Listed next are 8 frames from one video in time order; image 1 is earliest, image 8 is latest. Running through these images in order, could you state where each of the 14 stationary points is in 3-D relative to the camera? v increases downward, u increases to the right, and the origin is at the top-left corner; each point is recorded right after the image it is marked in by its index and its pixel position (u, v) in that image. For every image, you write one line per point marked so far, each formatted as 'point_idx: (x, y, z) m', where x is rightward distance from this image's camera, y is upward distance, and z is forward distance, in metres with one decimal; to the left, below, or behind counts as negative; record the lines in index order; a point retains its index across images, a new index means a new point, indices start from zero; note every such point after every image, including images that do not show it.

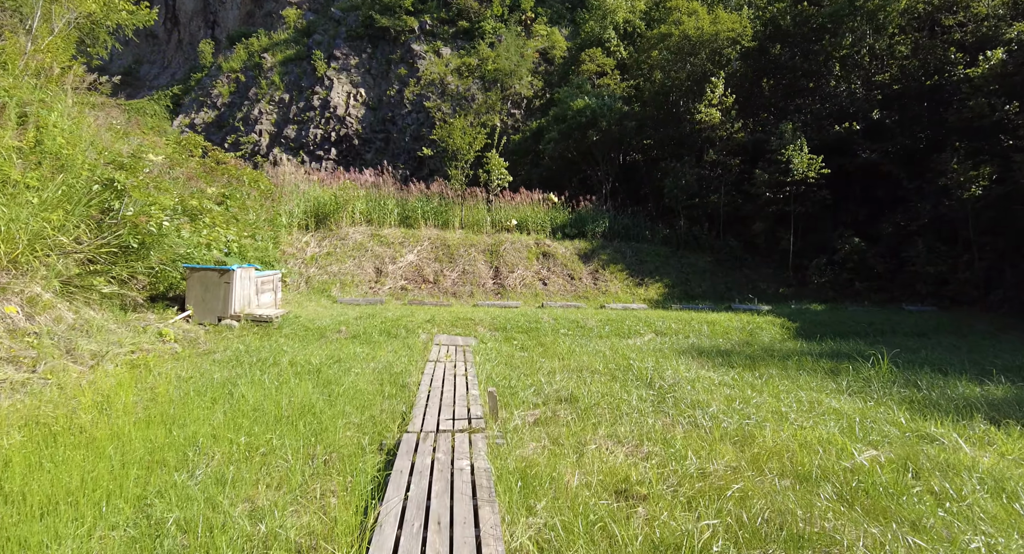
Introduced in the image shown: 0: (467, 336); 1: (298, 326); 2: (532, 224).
0: (-0.4, -0.6, +6.4) m
1: (-2.4, -0.5, +6.6) m
2: (+0.4, +1.1, +12.5) m
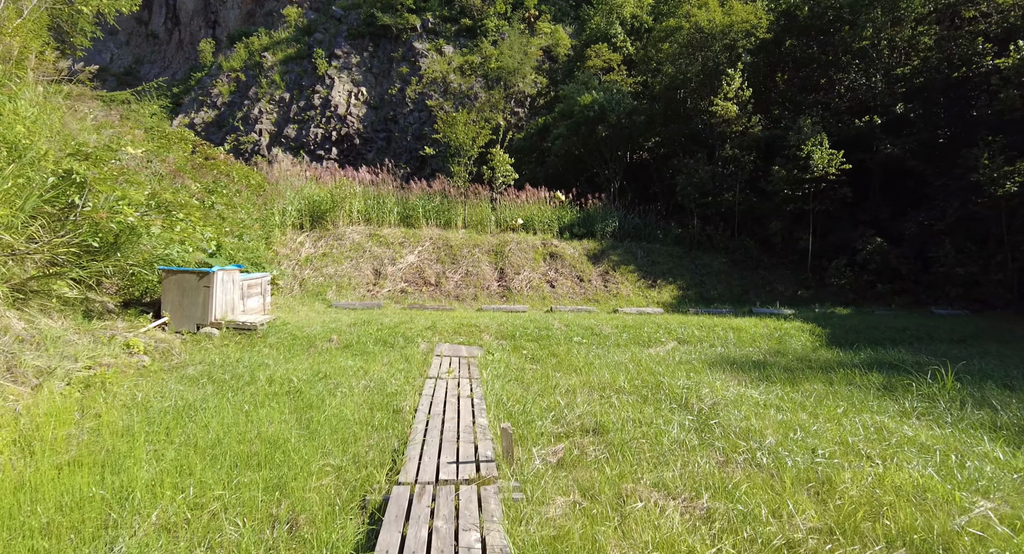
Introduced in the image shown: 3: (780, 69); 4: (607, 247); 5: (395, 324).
0: (-0.4, -0.7, +5.7) m
1: (-2.3, -0.6, +6.0) m
2: (+0.5, +1.1, +11.9) m
3: (+5.8, +4.5, +13.1) m
4: (+1.9, +0.6, +11.7) m
5: (-1.3, -0.5, +6.5) m
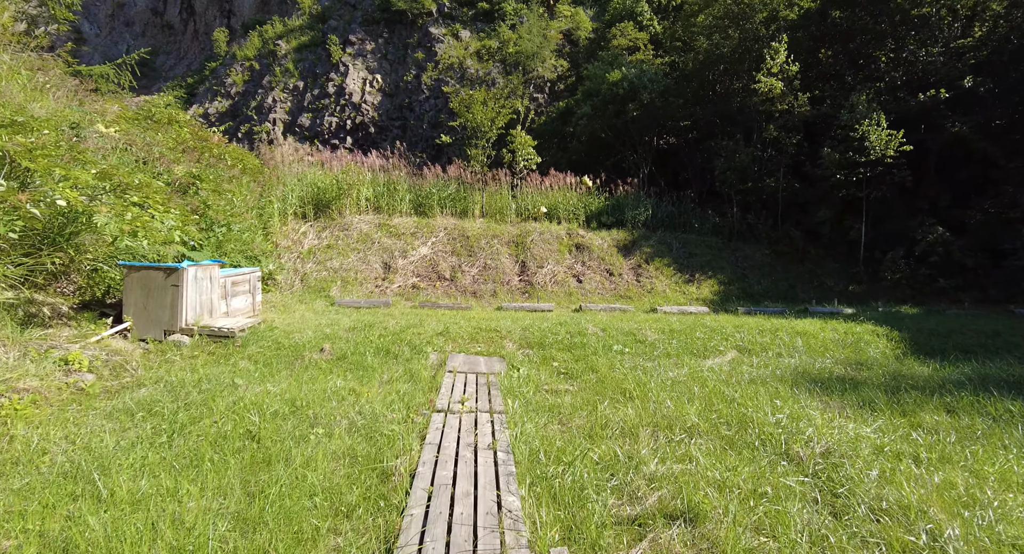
0: (-0.1, -0.6, +4.7) m
1: (-2.0, -0.5, +5.0) m
2: (+0.9, +1.2, +10.8) m
3: (+6.2, +4.6, +11.8) m
4: (+2.3, +0.7, +10.6) m
5: (-1.0, -0.5, +5.5) m
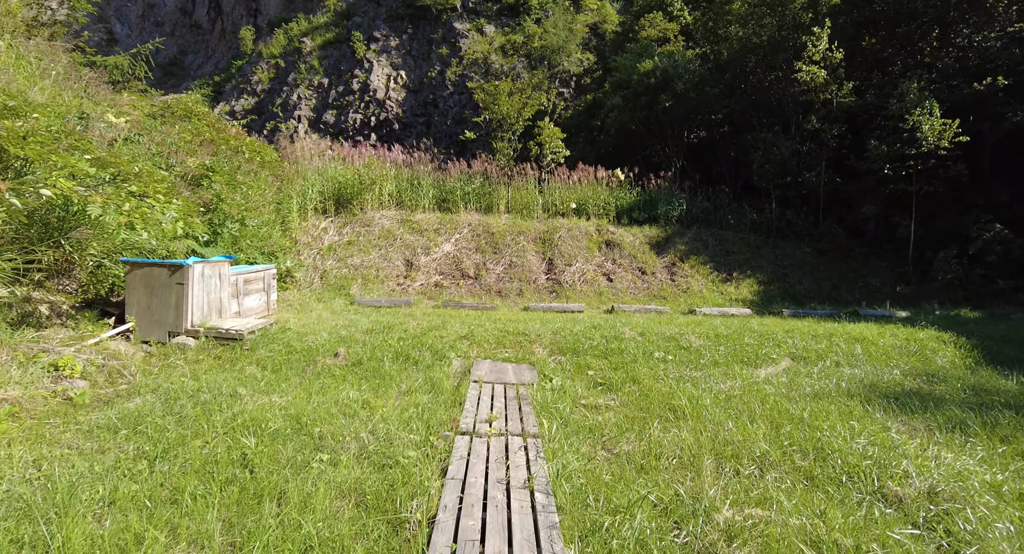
0: (+0.1, -0.6, +4.3) m
1: (-1.8, -0.5, +4.7) m
2: (+1.4, +1.2, +10.3) m
3: (+6.7, +4.6, +11.1) m
4: (+2.7, +0.7, +10.0) m
5: (-0.8, -0.5, +5.1) m
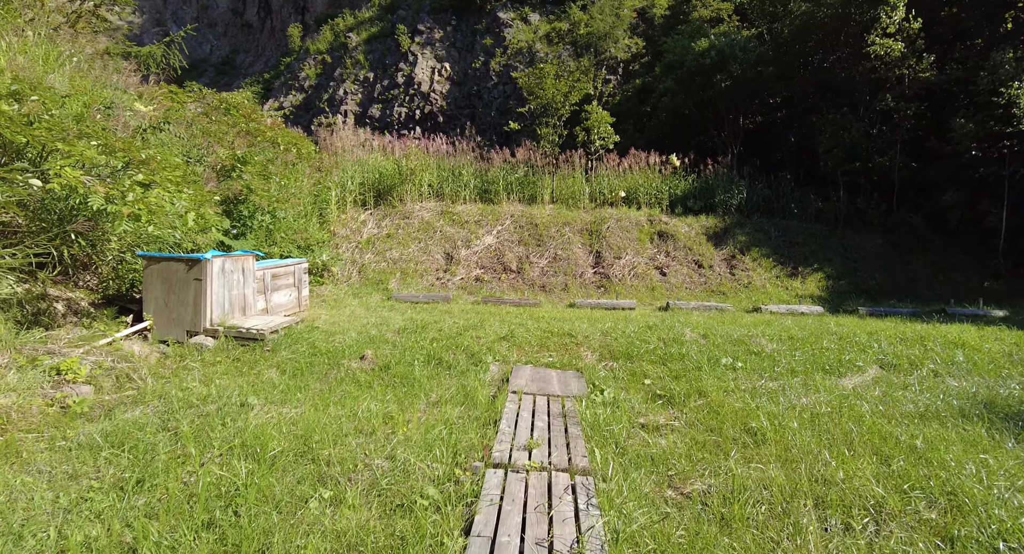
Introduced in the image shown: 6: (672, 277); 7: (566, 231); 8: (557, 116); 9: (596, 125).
0: (+0.4, -0.6, +3.8) m
1: (-1.5, -0.5, +4.3) m
2: (+2.1, +1.3, +9.7) m
3: (+7.5, +4.7, +10.0) m
4: (+3.4, +0.8, +9.3) m
5: (-0.4, -0.4, +4.7) m
6: (+2.2, 0.0, +8.3) m
7: (+0.8, +0.7, +8.9) m
8: (+0.8, +2.8, +10.5) m
9: (+1.4, +2.5, +9.8) m
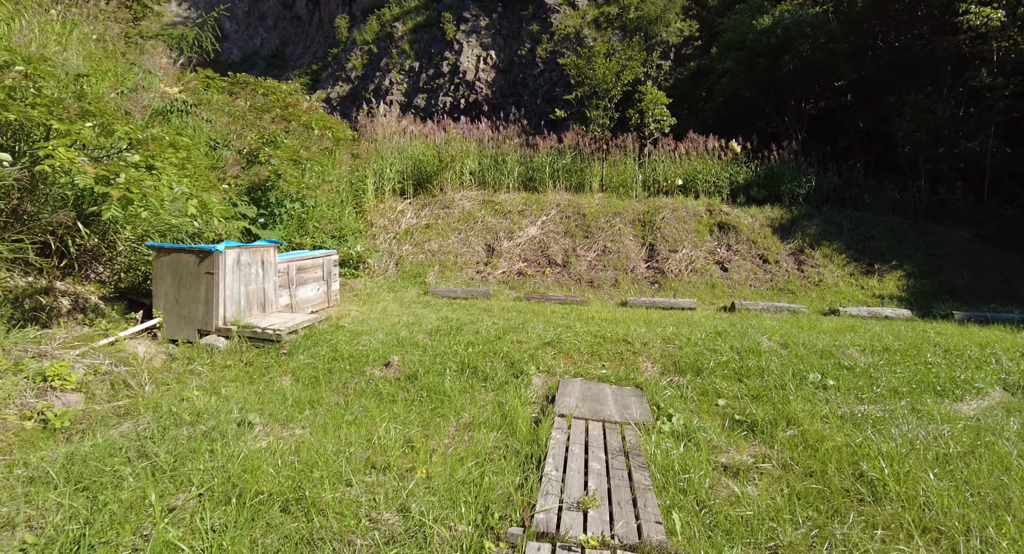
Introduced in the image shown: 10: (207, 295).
0: (+0.6, -0.6, +3.2) m
1: (-1.2, -0.4, +3.8) m
2: (+2.8, +1.4, +8.9) m
3: (+8.2, +4.7, +8.8) m
4: (+4.1, +0.9, +8.4) m
5: (-0.1, -0.4, +4.2) m
6: (+2.8, 0.0, +7.5) m
7: (+1.4, +0.7, +8.2) m
8: (+1.6, +2.9, +9.8) m
9: (+2.1, +2.6, +9.1) m
10: (-1.9, -0.1, +3.8) m
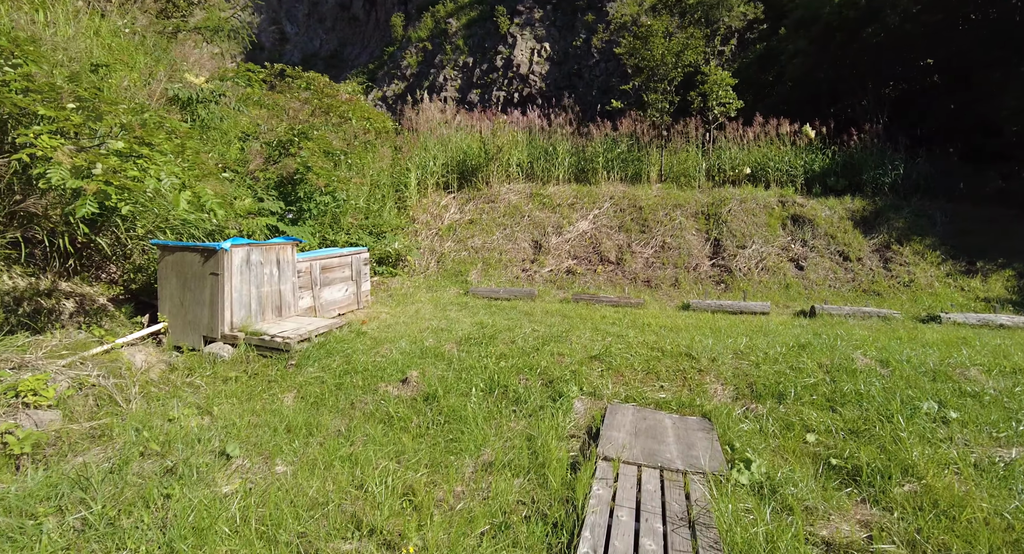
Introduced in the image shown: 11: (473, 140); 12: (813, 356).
0: (+0.8, -0.6, +2.6) m
1: (-1.0, -0.5, +3.4) m
2: (+3.5, +1.4, +8.1) m
3: (+8.9, +4.7, +7.4) m
4: (+4.7, +0.9, +7.5) m
5: (+0.1, -0.4, +3.6) m
6: (+3.3, +0.1, +6.7) m
7: (+2.1, +0.8, +7.5) m
8: (+2.3, +2.9, +9.0) m
9: (+2.8, +2.6, +8.3) m
10: (-1.7, -0.1, +3.4) m
11: (-0.6, +2.0, +8.8) m
12: (+1.6, -0.4, +3.3) m
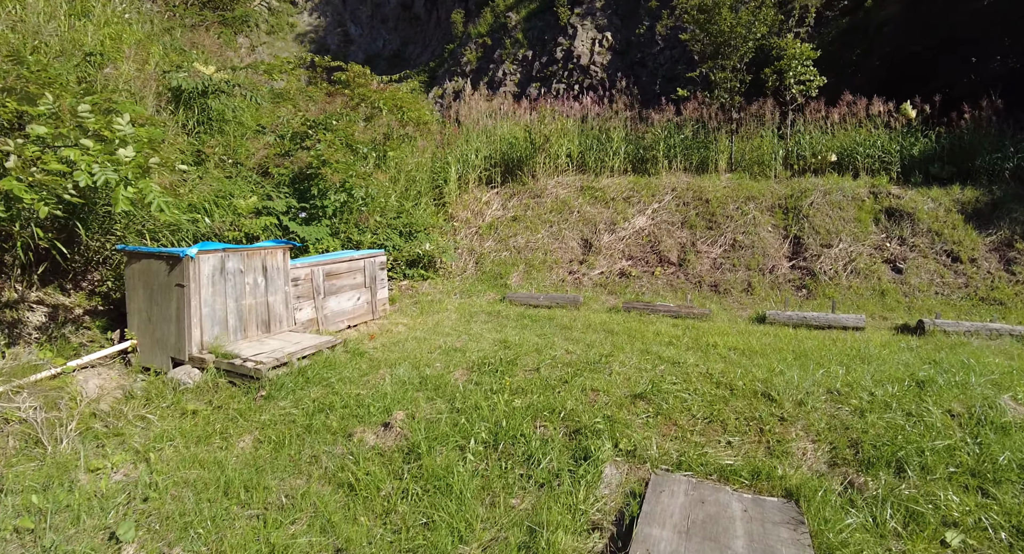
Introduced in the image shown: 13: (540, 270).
0: (+0.8, -0.7, +1.8) m
1: (-0.9, -0.5, +2.8) m
2: (+4.1, +1.3, +7.0) m
3: (+9.4, +4.7, +5.8) m
4: (+5.2, +0.8, +6.3) m
5: (+0.3, -0.5, +2.9) m
6: (+3.8, 0.0, +5.6) m
7: (+2.6, +0.7, +6.5) m
8: (+3.0, +2.9, +8.0) m
9: (+3.4, +2.6, +7.3) m
10: (-1.6, -0.2, +2.9) m
11: (+0.1, +2.0, +8.1) m
12: (+1.7, -0.5, +2.5) m
13: (+0.3, +0.1, +6.4) m
